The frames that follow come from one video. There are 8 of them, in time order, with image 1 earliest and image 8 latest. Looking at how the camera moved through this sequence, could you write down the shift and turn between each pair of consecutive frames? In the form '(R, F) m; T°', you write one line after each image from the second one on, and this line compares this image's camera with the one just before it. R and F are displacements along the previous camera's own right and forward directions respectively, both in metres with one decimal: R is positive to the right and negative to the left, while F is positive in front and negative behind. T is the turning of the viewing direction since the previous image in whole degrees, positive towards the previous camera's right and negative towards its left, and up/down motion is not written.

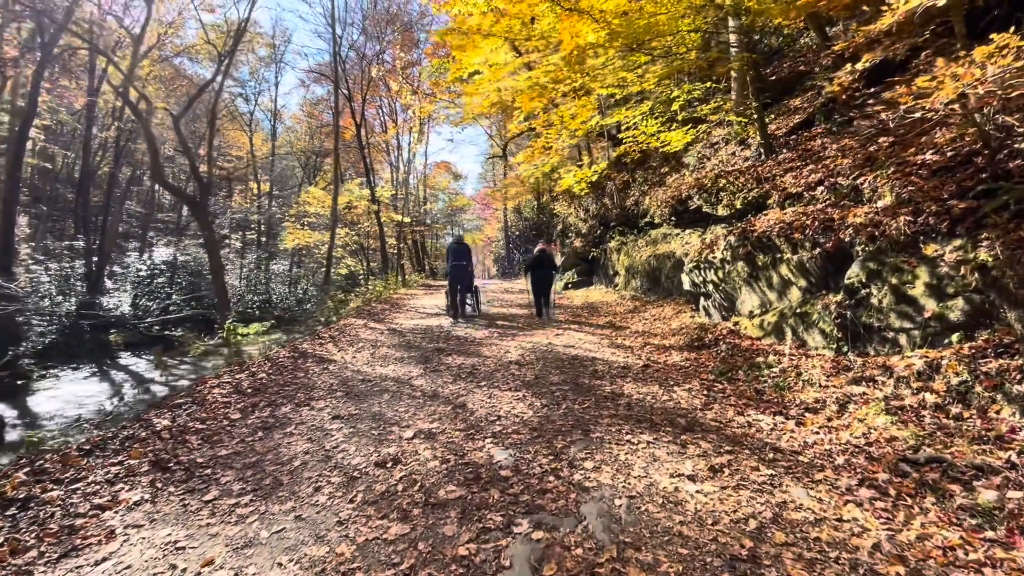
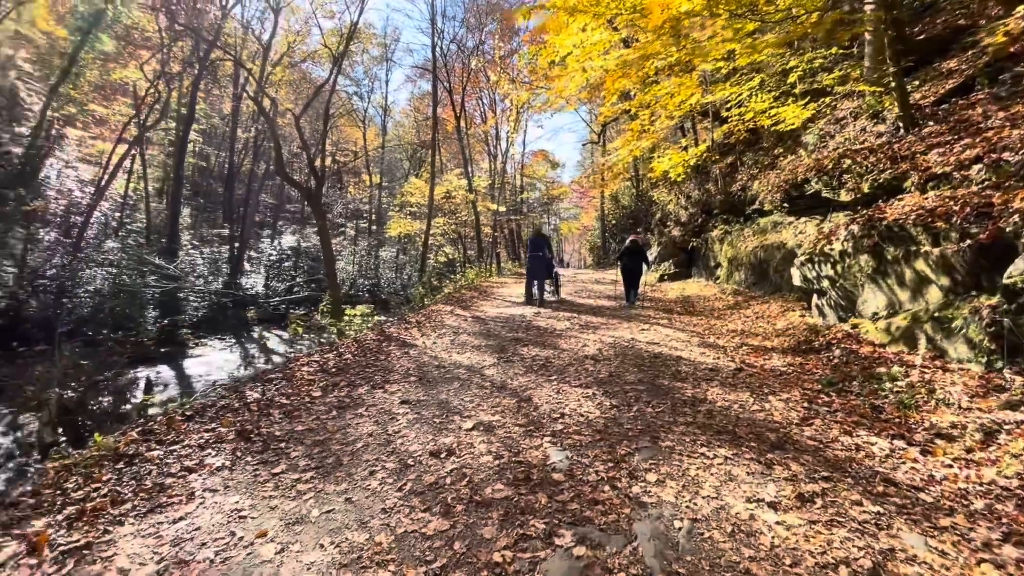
(+0.3, +0.2) m; -12°
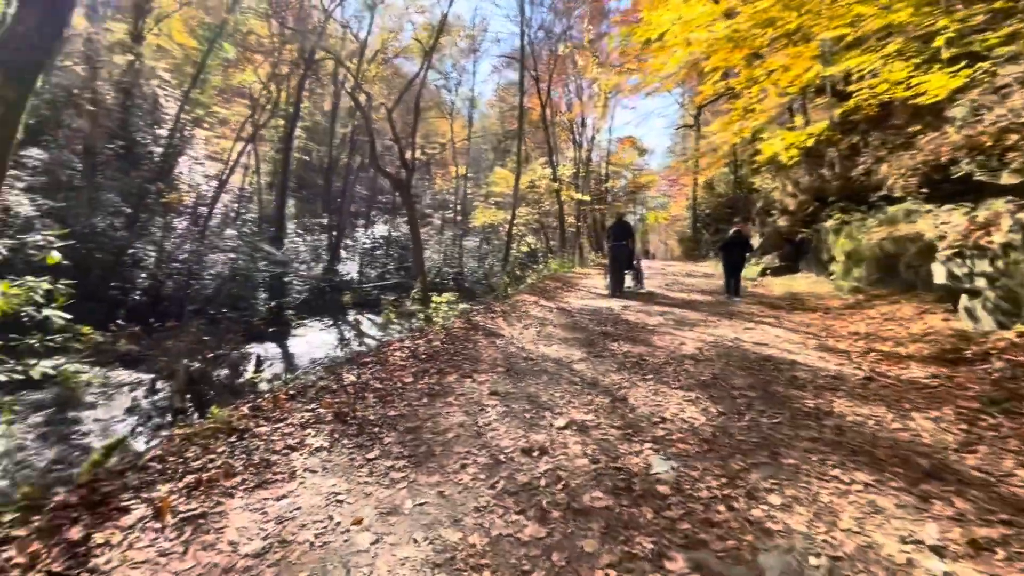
(-0.1, +0.2) m; -9°
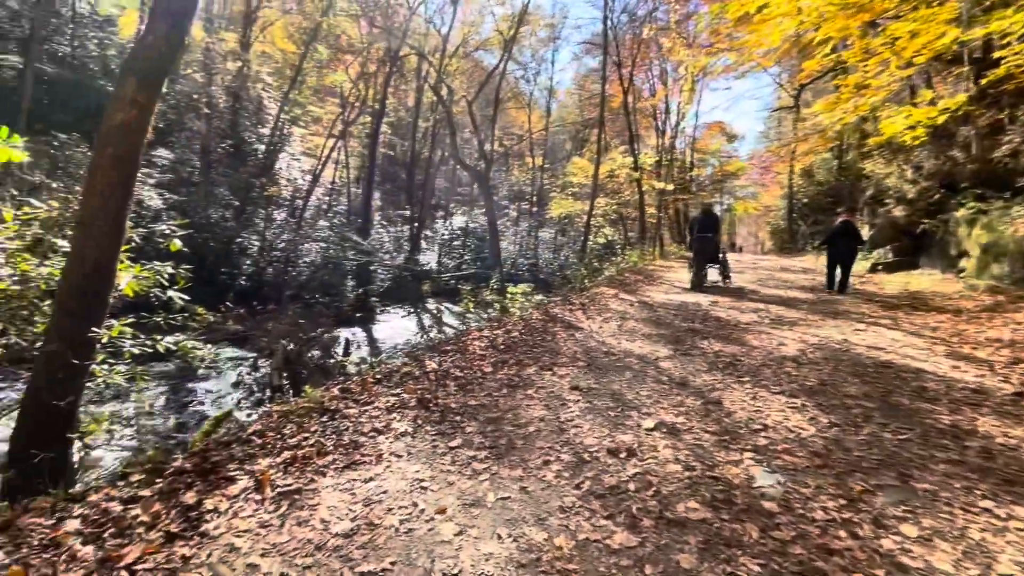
(-0.1, +0.1) m; -9°
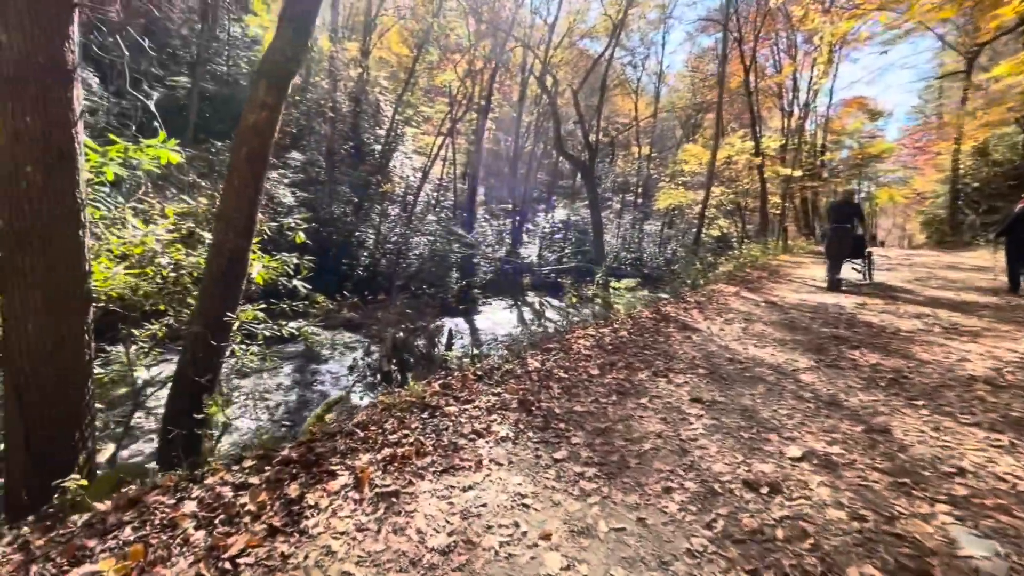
(-0.1, +0.3) m; -12°
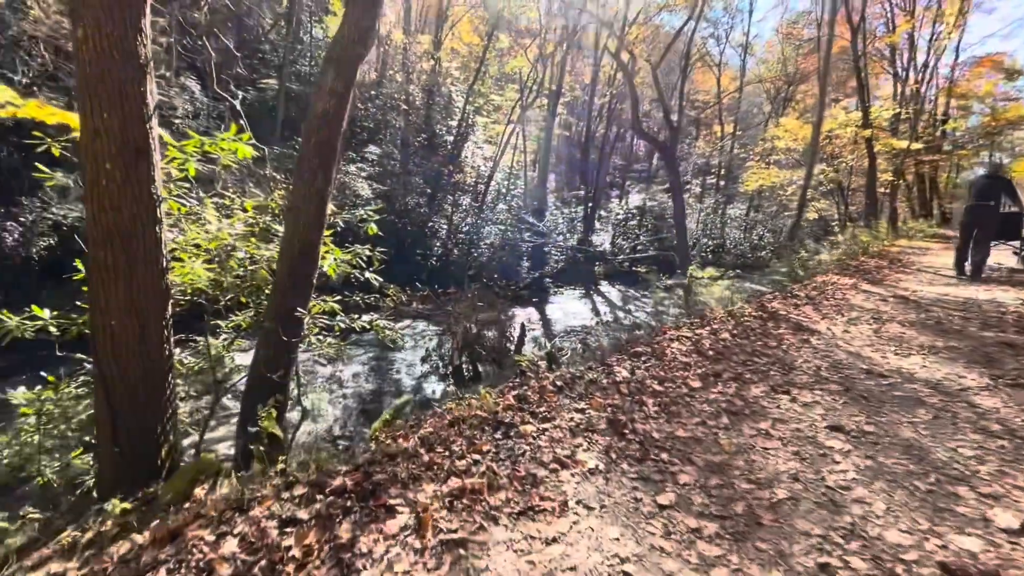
(-0.1, +0.5) m; -8°
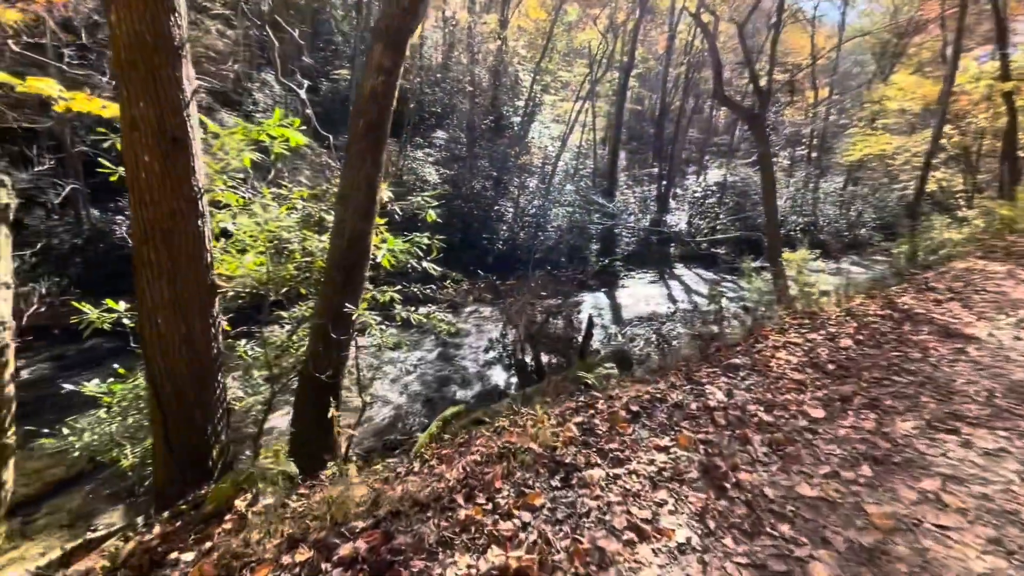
(0.0, +0.7) m; -8°
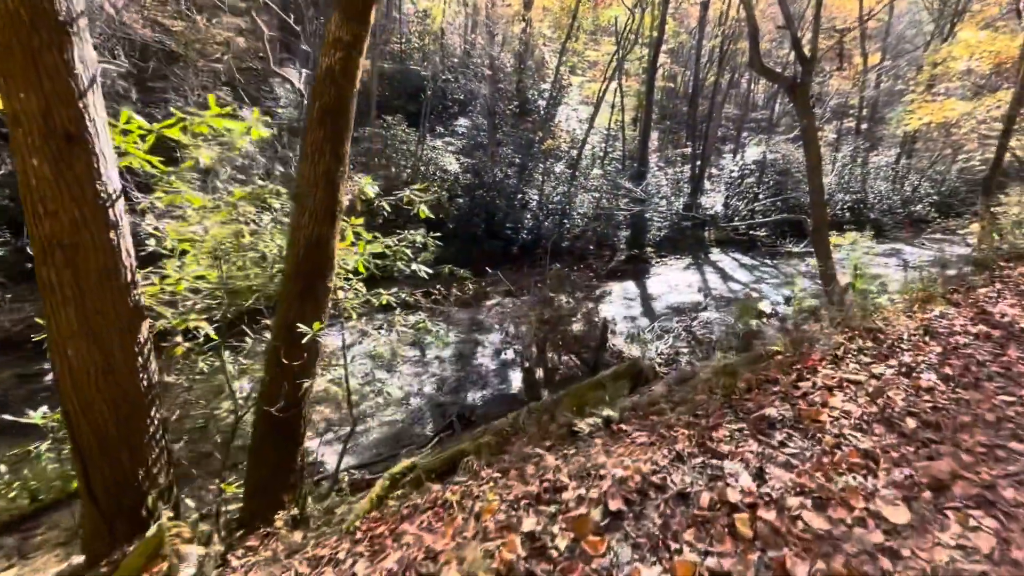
(+0.5, +0.9) m; -4°
